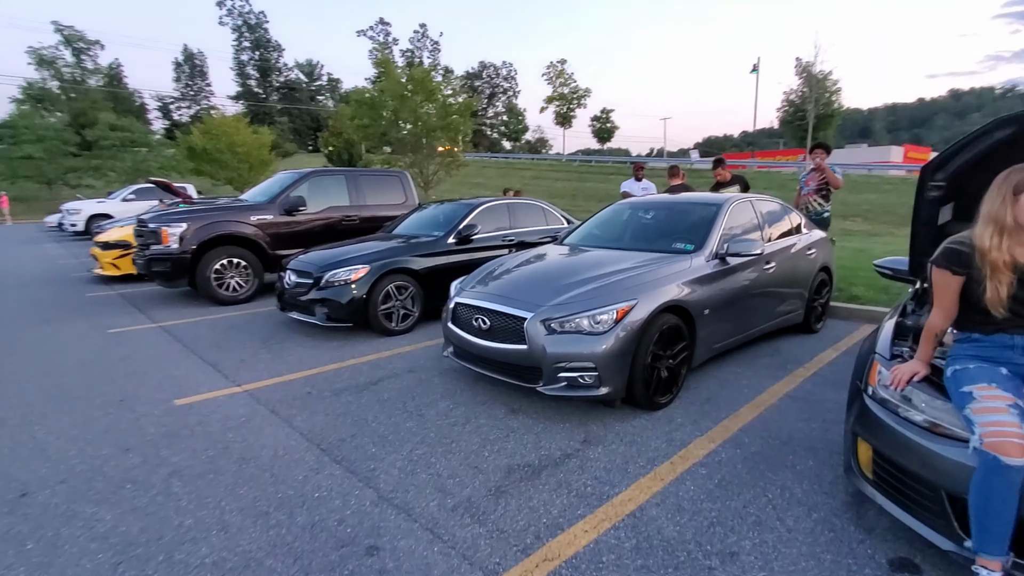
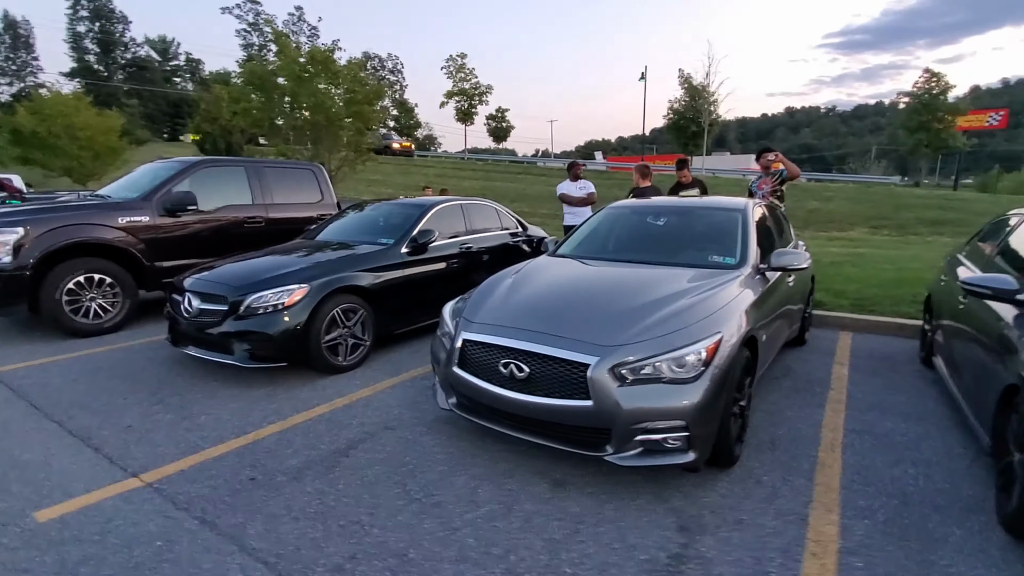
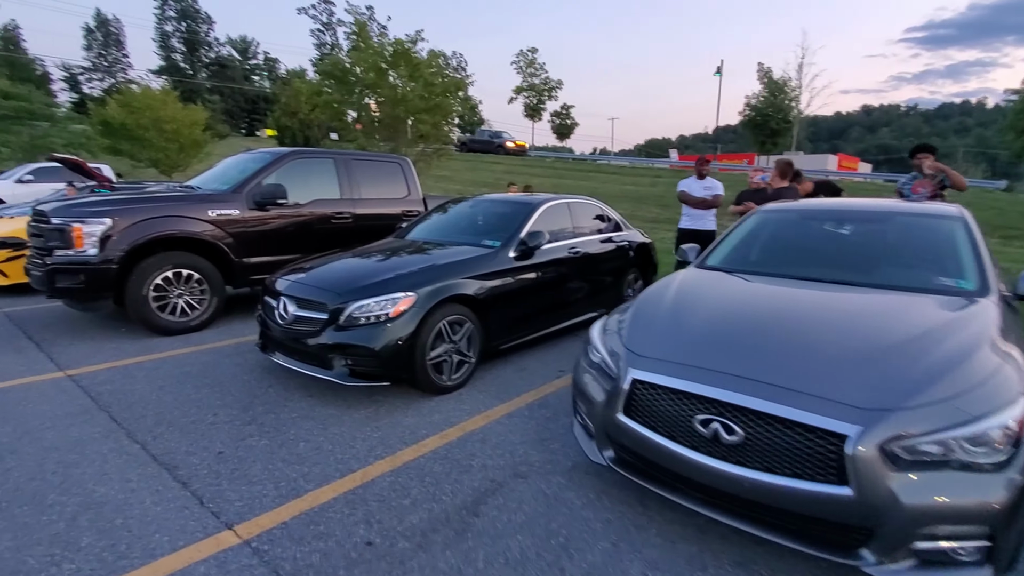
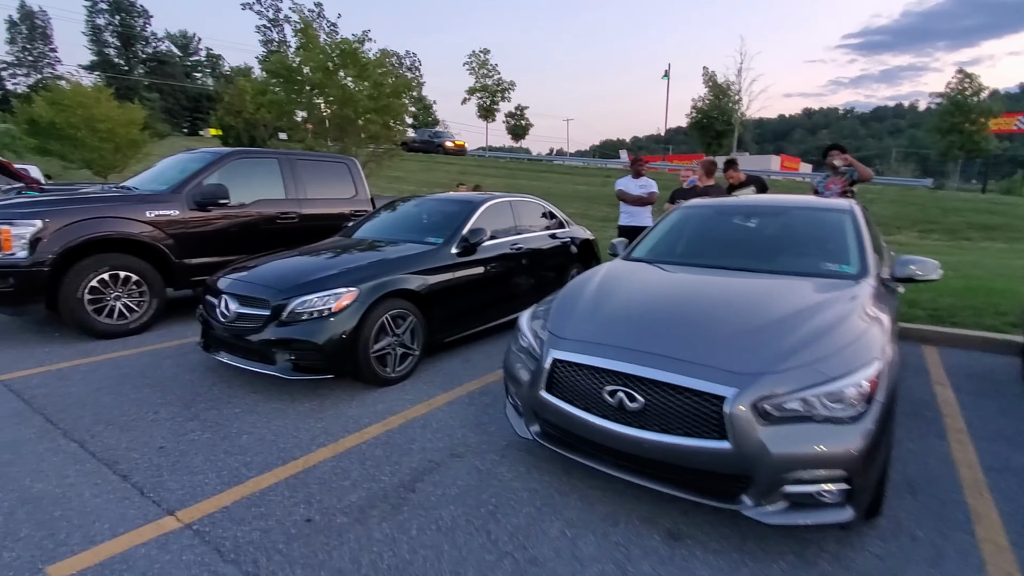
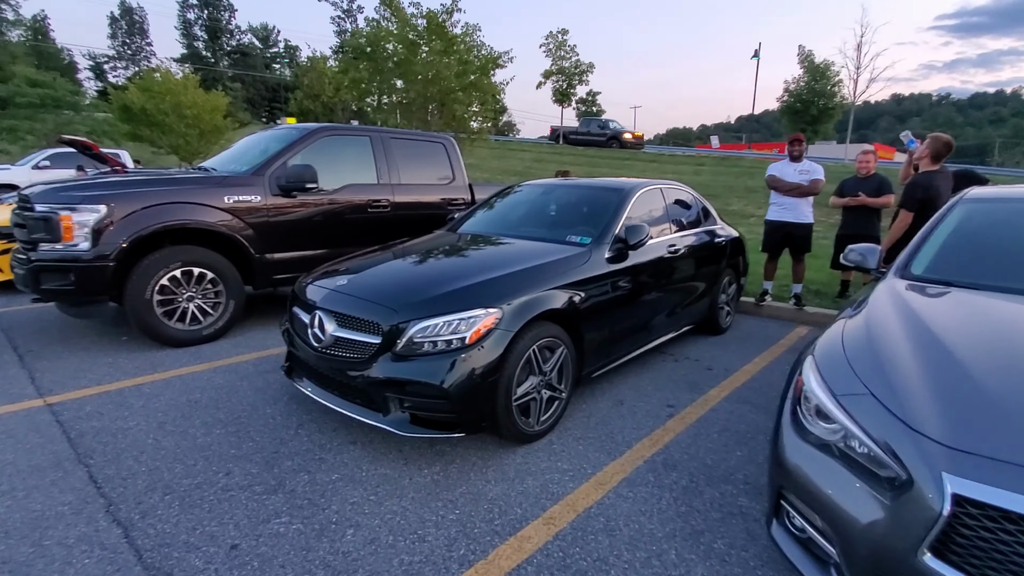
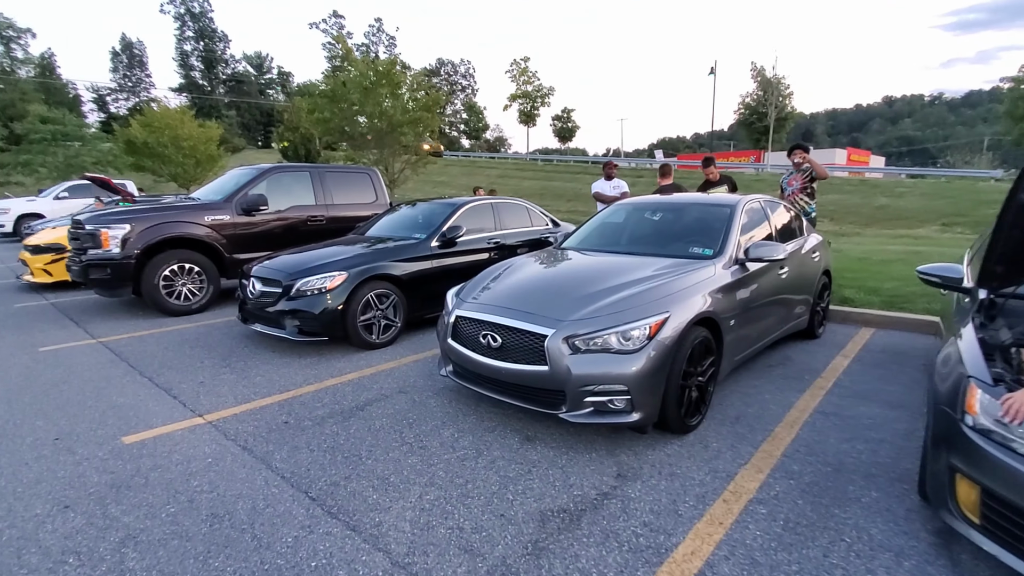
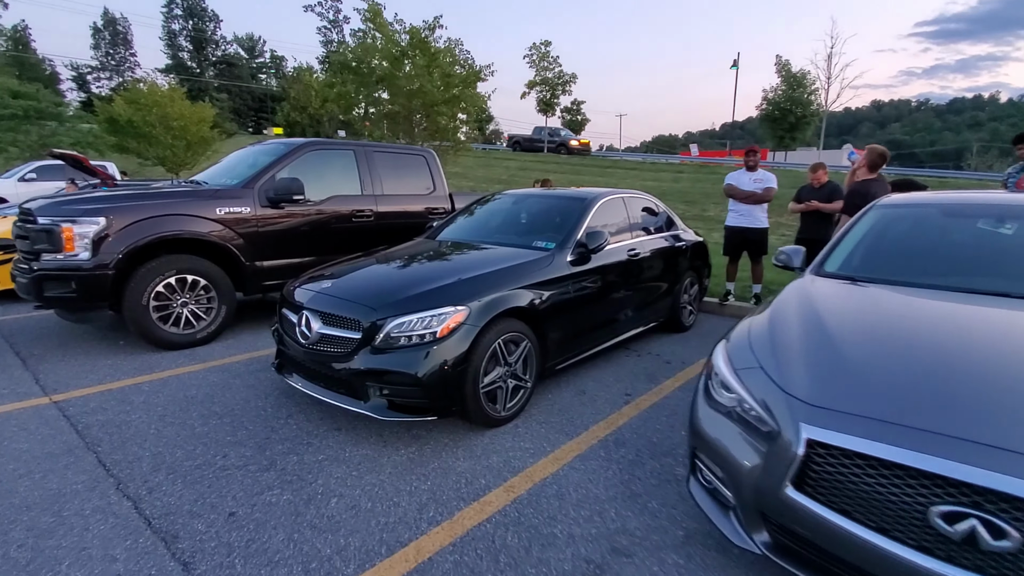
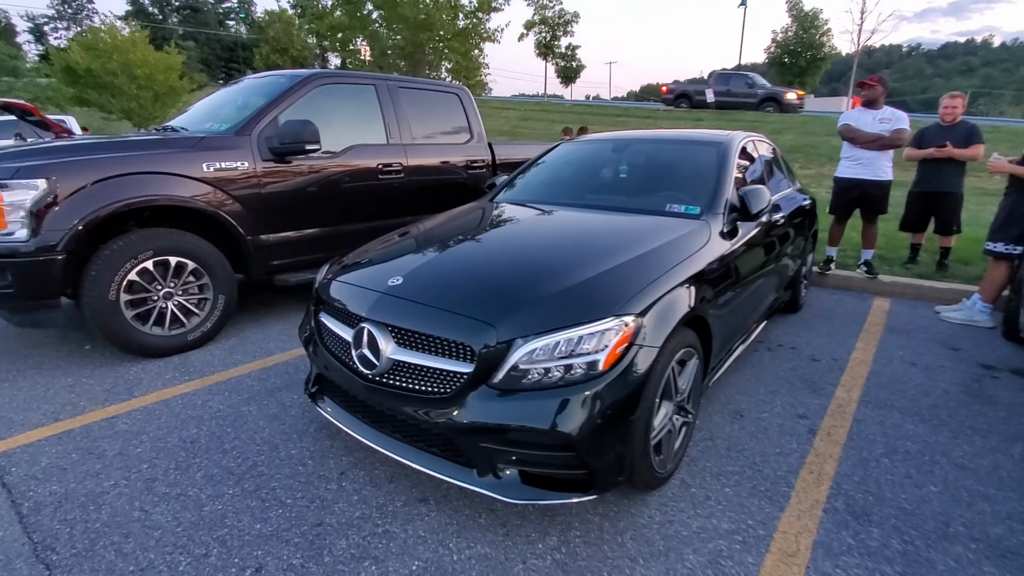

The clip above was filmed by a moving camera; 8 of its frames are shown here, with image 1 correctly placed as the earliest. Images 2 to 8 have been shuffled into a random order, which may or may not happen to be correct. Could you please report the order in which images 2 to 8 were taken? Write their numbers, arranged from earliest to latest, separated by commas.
6, 2, 4, 3, 7, 5, 8
